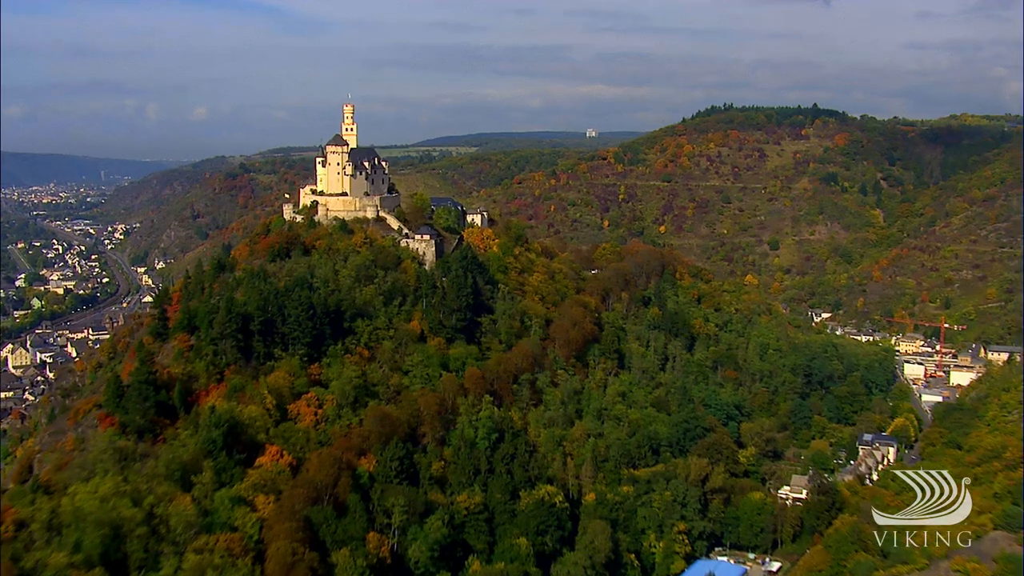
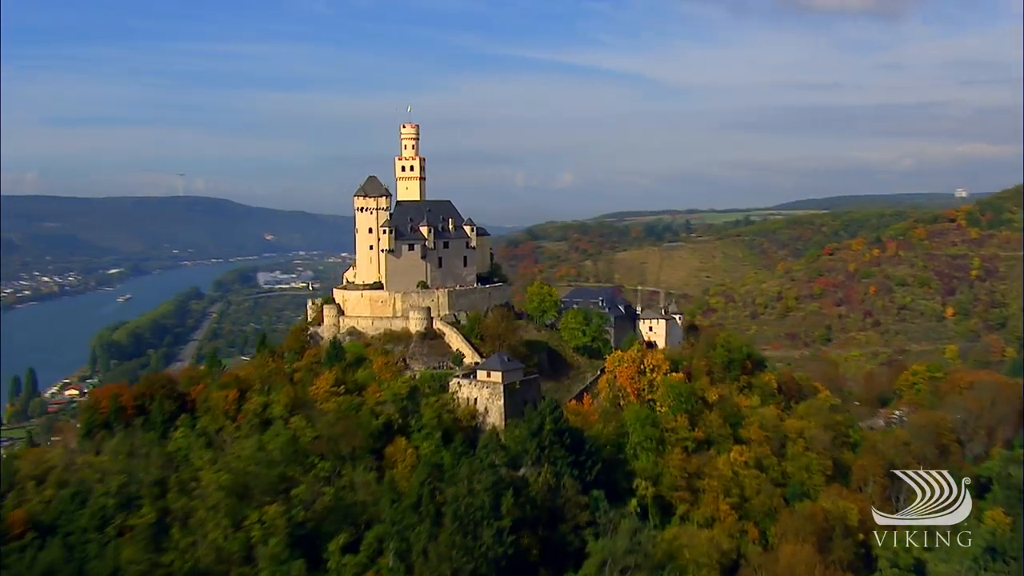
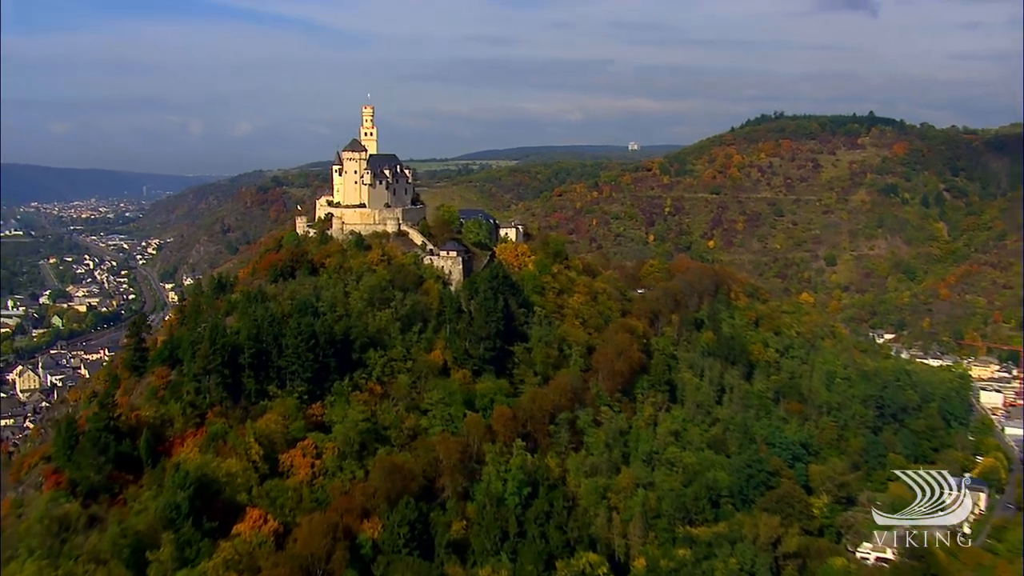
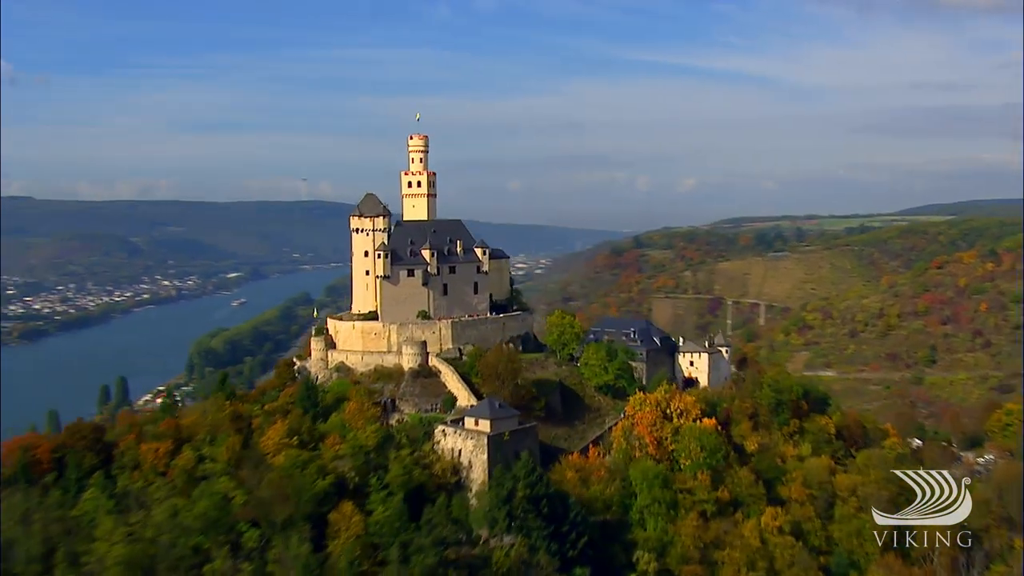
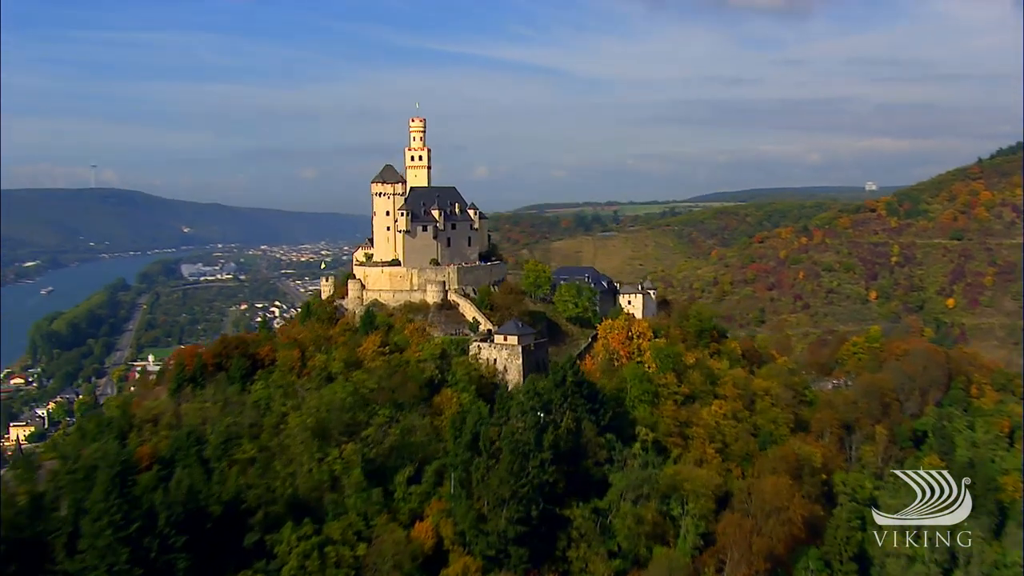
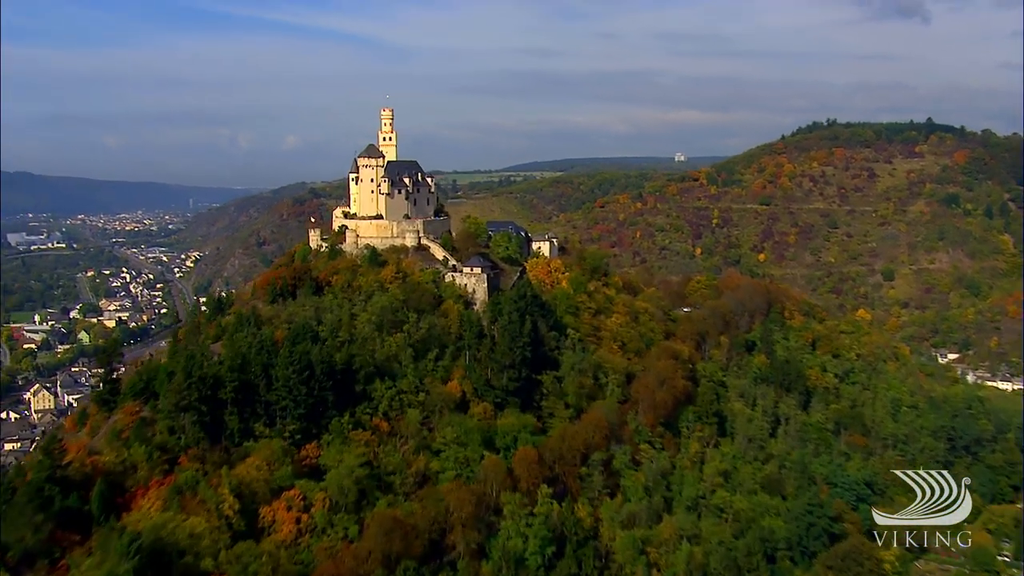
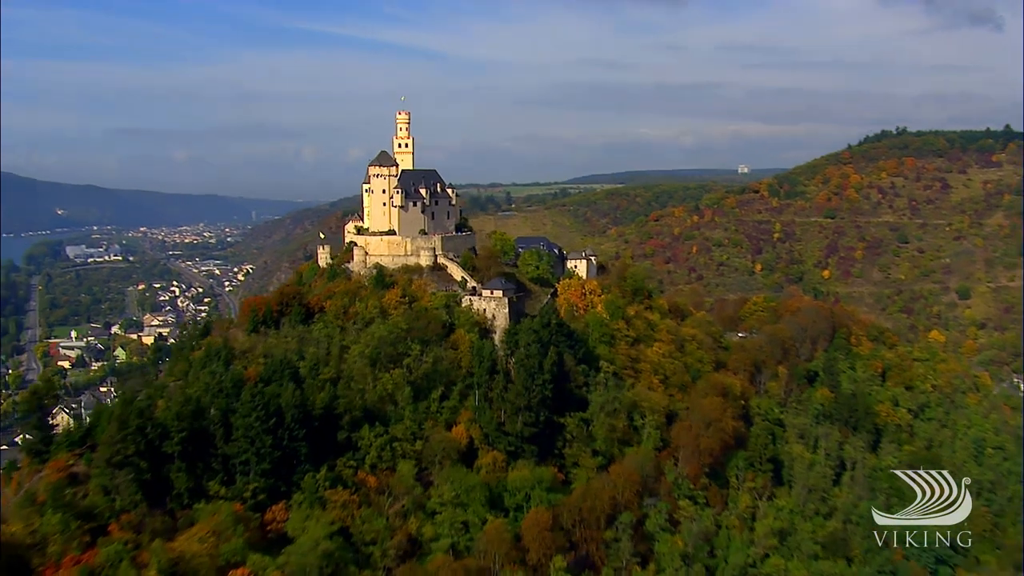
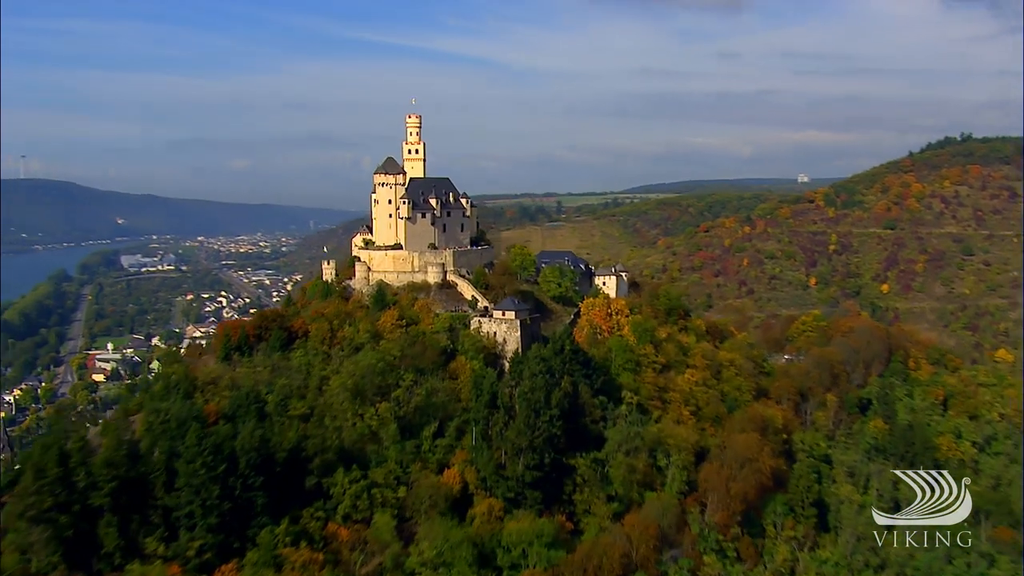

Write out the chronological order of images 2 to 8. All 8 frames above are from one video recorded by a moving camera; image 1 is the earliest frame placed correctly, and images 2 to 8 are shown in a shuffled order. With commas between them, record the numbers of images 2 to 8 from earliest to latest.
3, 6, 7, 8, 5, 2, 4
